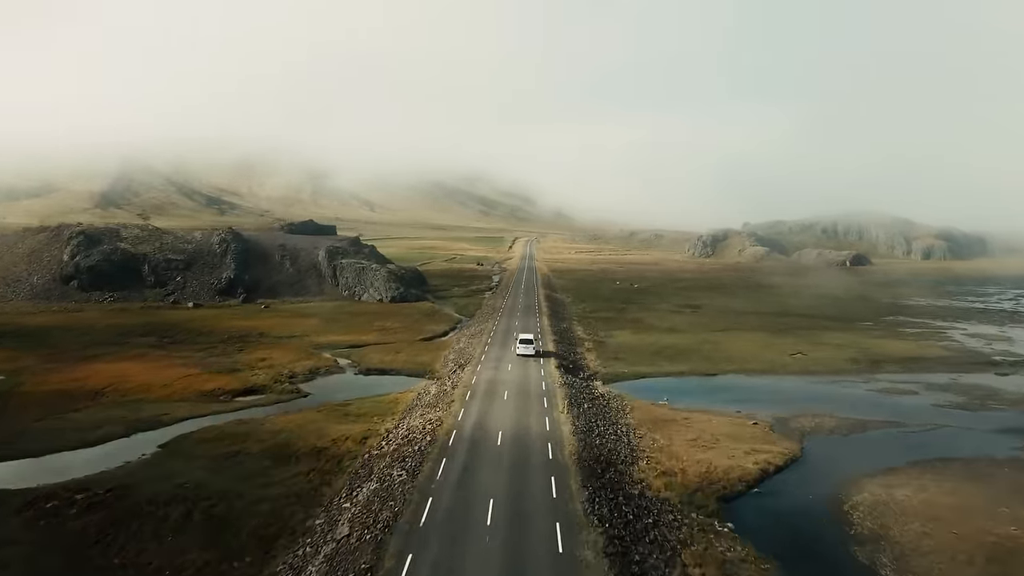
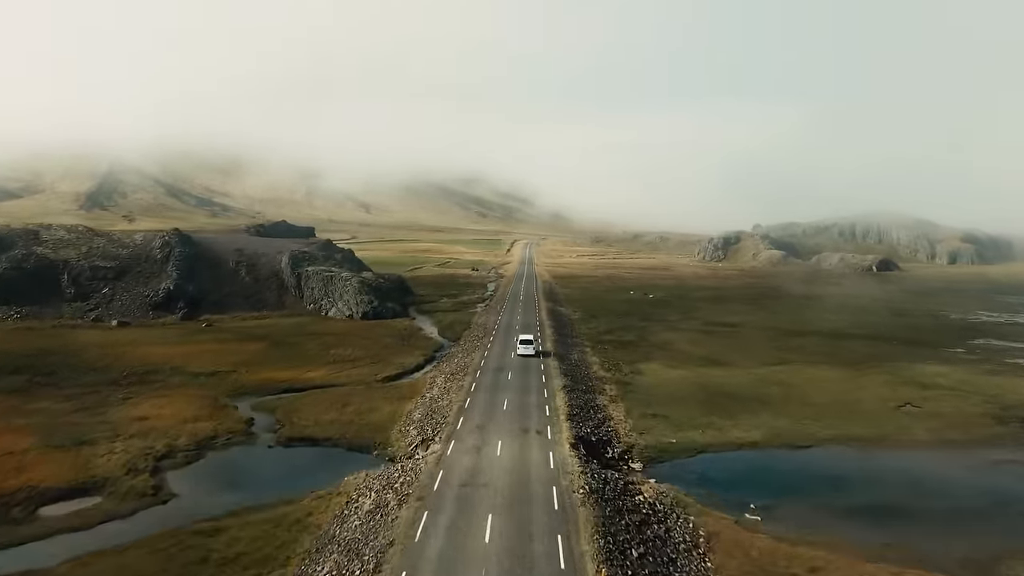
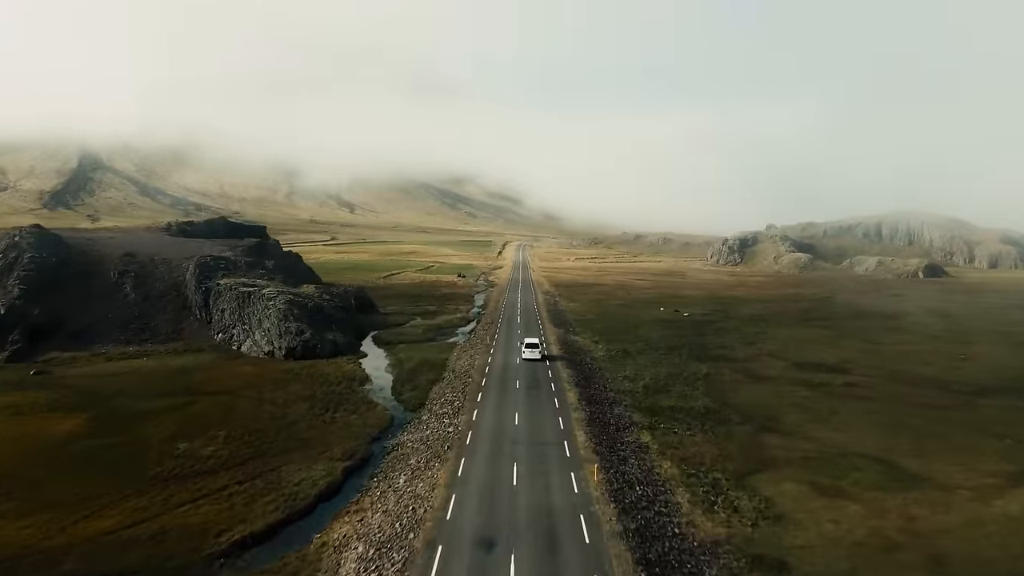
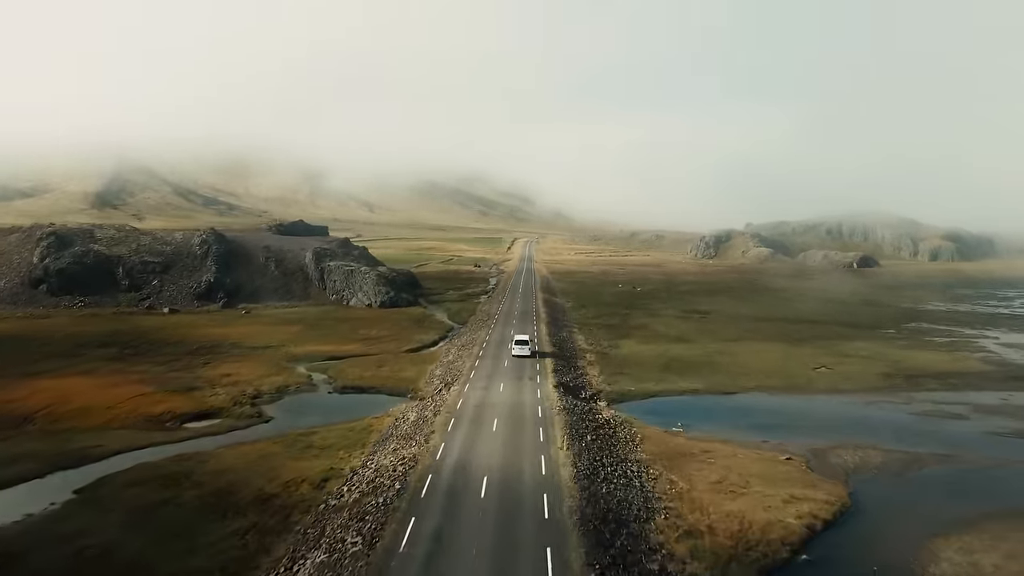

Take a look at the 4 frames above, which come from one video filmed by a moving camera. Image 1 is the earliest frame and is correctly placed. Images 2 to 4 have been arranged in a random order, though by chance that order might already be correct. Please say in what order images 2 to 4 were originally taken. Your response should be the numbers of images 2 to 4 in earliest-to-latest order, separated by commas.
4, 2, 3
